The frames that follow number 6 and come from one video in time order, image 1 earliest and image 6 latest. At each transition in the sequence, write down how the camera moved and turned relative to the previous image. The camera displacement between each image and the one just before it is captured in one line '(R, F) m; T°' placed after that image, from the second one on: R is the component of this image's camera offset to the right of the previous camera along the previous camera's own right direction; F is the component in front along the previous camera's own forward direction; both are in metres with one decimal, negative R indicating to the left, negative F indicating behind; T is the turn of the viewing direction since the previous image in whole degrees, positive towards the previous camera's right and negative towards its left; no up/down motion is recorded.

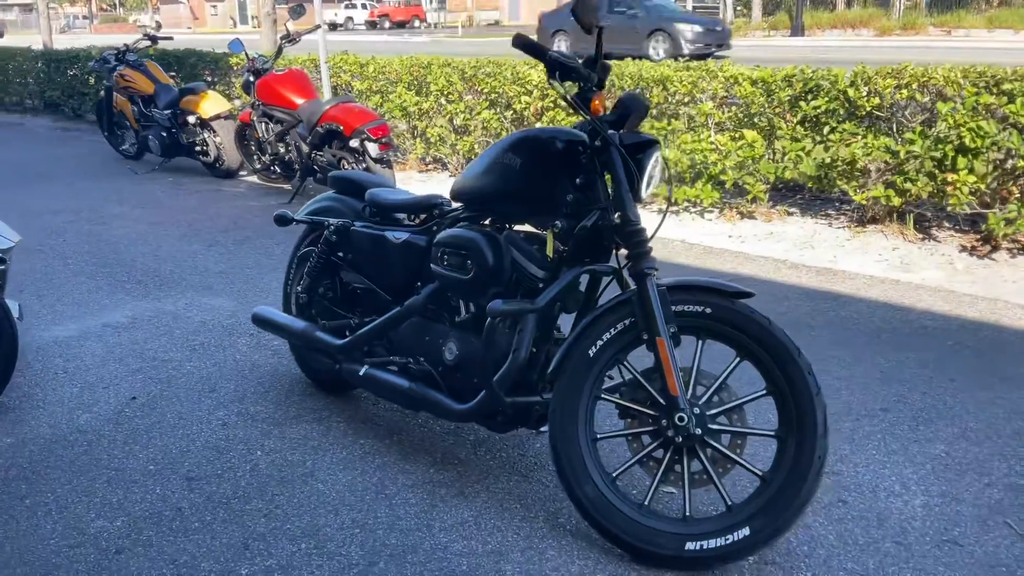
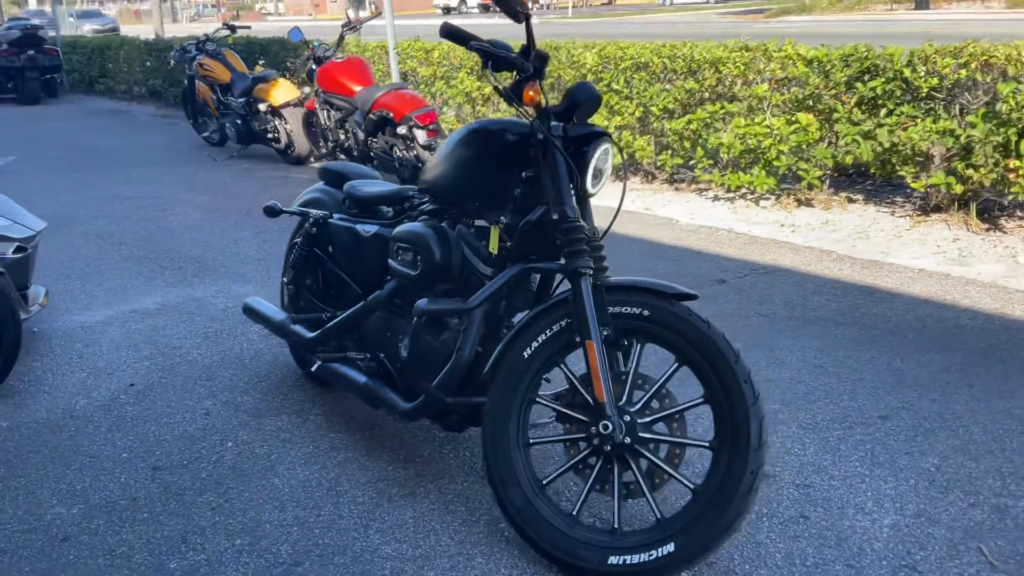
(+0.6, +0.2) m; -7°
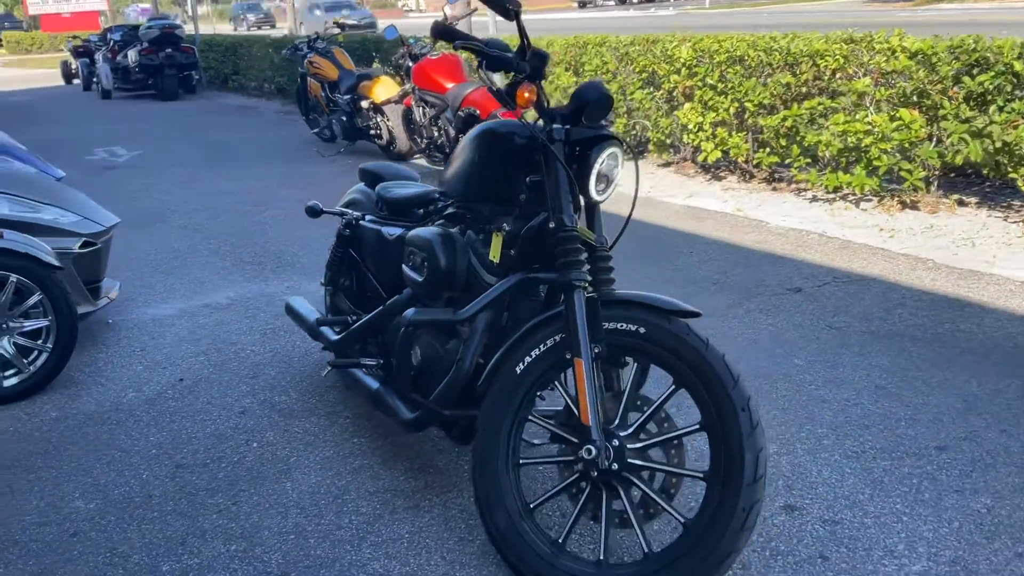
(+0.4, +0.2) m; -8°
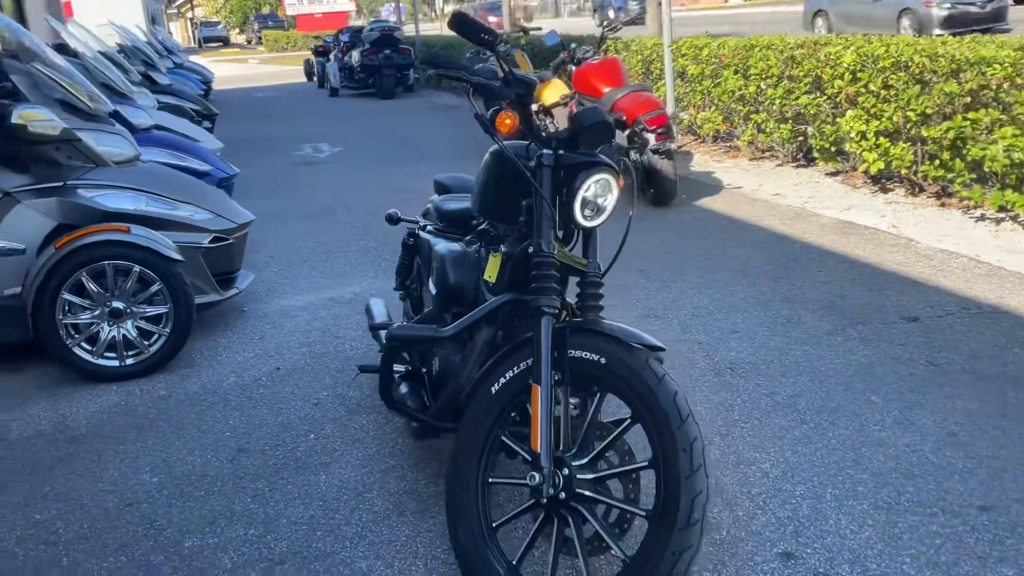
(+0.8, 0.0) m; -13°
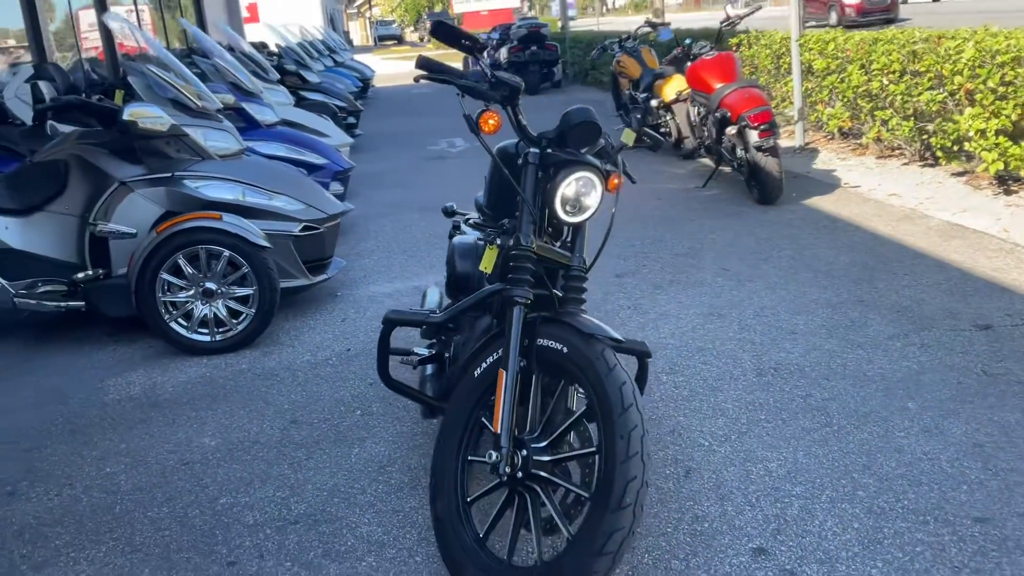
(+0.6, -0.1) m; -10°
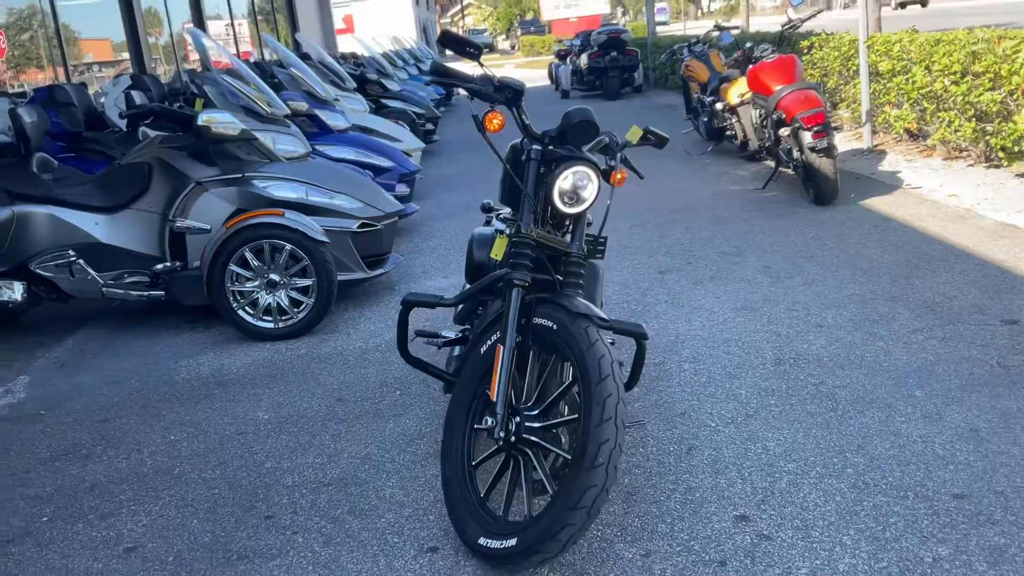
(+0.3, -0.3) m; -6°
